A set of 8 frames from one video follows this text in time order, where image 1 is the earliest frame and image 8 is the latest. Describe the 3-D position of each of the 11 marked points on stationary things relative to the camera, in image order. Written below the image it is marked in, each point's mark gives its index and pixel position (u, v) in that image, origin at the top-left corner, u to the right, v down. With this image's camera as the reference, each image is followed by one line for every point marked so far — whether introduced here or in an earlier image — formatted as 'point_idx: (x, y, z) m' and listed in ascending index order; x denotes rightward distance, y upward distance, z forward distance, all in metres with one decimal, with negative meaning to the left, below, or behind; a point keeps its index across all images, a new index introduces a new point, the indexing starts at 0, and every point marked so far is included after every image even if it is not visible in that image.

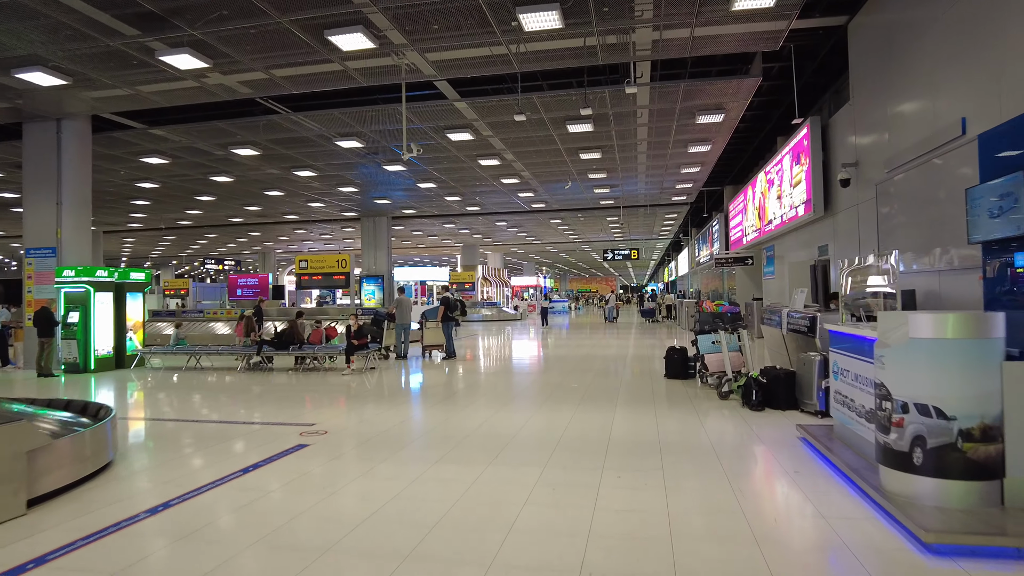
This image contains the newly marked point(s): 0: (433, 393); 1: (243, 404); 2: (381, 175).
0: (-0.9, -1.3, +8.0) m
1: (-3.1, -1.3, +7.4) m
2: (-2.6, +2.3, +13.1) m
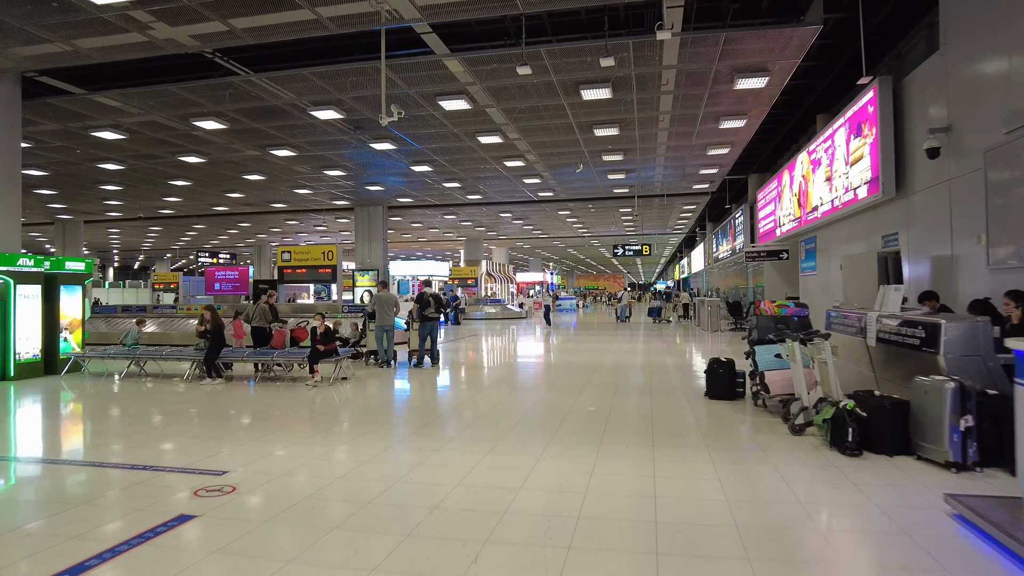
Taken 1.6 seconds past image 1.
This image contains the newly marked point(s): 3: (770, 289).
0: (-0.9, -1.2, +6.7) m
1: (-3.1, -1.2, +6.1) m
2: (-2.6, +2.4, +11.7) m
3: (+5.4, 0.0, +13.7) m
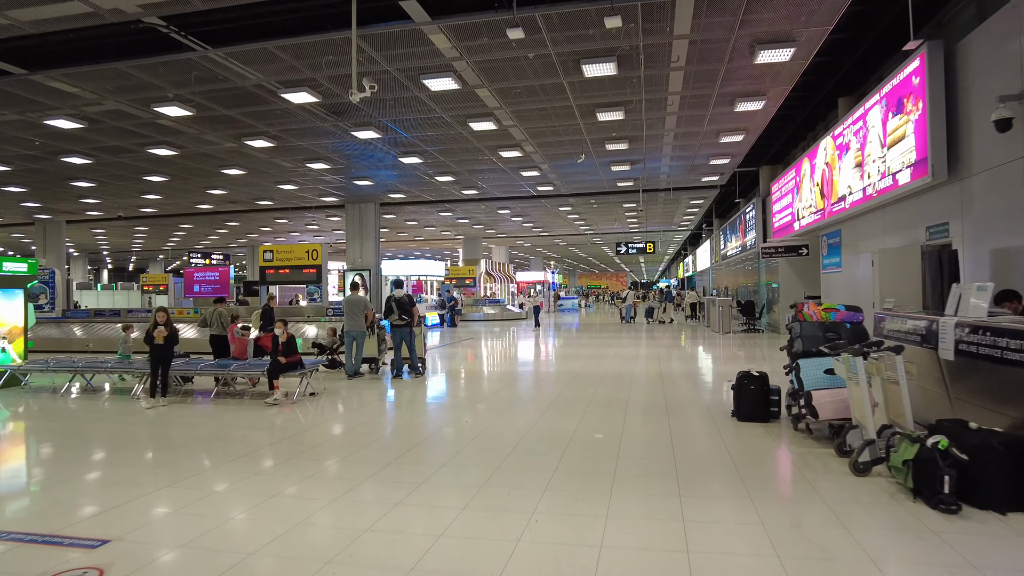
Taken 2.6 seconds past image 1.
0: (-0.9, -1.3, +5.8) m
1: (-3.2, -1.3, +5.2) m
2: (-2.6, +2.4, +10.8) m
3: (+5.4, 0.0, +12.8) m
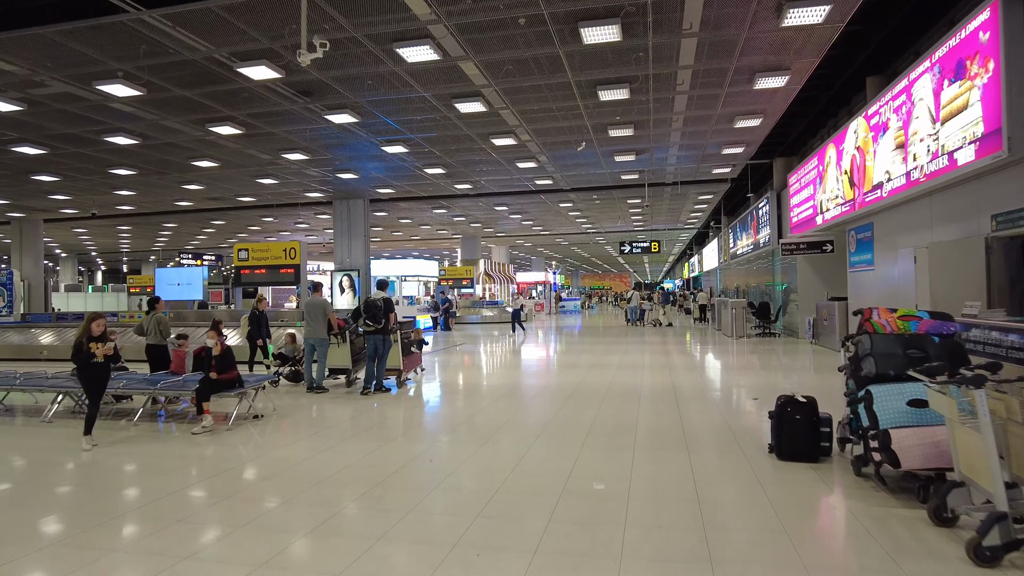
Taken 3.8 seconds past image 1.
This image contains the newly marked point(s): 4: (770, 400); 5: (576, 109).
0: (-1.1, -1.3, +4.8) m
1: (-3.3, -1.3, +4.3) m
2: (-2.7, +2.4, +9.9) m
3: (+5.3, 0.0, +11.8) m
4: (+2.8, -1.2, +7.1) m
5: (+0.9, +2.5, +8.8) m
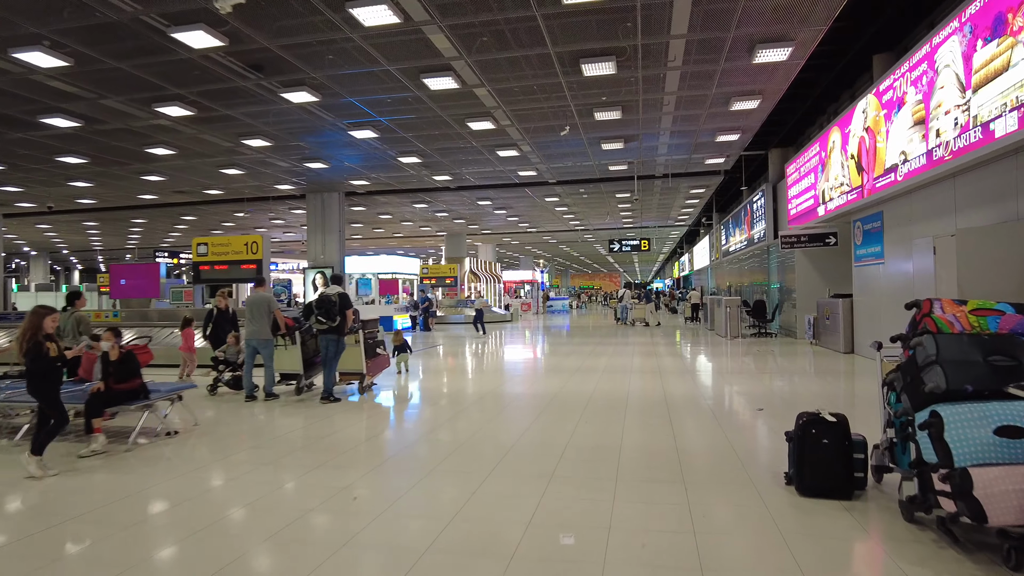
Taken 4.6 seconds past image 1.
0: (-1.3, -1.2, +4.1) m
1: (-3.5, -1.2, +3.4) m
2: (-3.0, +2.4, +9.1) m
3: (+5.0, +0.1, +11.1) m
4: (+2.5, -1.2, +6.3) m
5: (+0.6, +2.5, +8.1) m
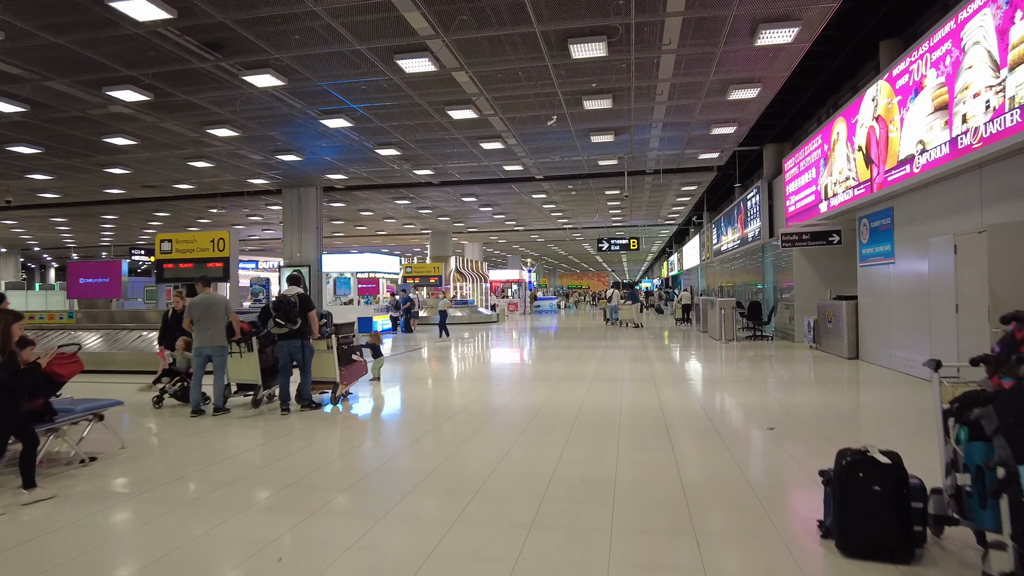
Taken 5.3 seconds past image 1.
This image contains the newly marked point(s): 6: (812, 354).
0: (-1.4, -1.2, +3.4) m
1: (-3.6, -1.2, +2.8) m
2: (-3.3, +2.4, +8.4) m
3: (+4.7, 0.0, +10.6) m
4: (+2.3, -1.2, +5.8) m
5: (+0.4, +2.5, +7.5) m
6: (+4.2, -0.9, +9.1) m
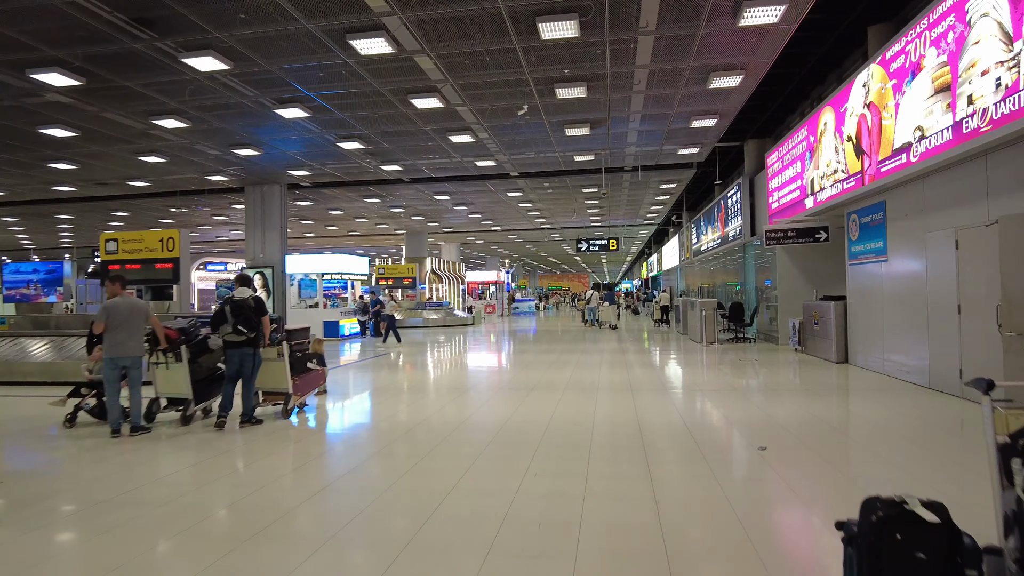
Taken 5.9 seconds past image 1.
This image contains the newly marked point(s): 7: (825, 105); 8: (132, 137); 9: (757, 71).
0: (-1.7, -1.2, +2.8) m
1: (-3.8, -1.2, +2.1) m
2: (-3.6, +2.4, +7.8) m
3: (+4.3, 0.0, +10.2) m
4: (+2.0, -1.2, +5.3) m
5: (0.0, +2.5, +7.0) m
6: (+3.8, -0.9, +8.6) m
7: (+3.5, +2.0, +7.3) m
8: (-5.9, +2.3, +10.0) m
9: (+2.8, +2.5, +7.5) m
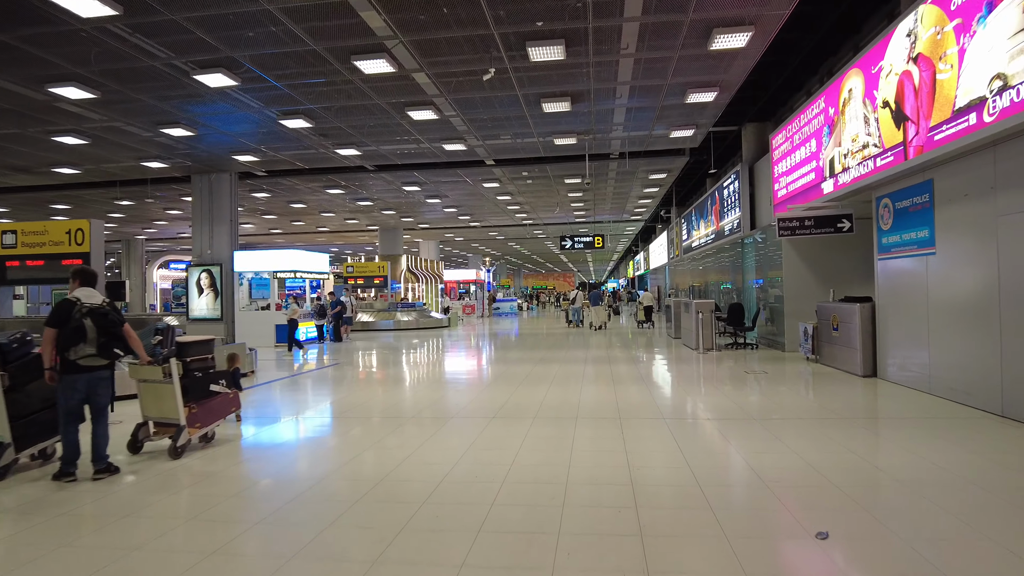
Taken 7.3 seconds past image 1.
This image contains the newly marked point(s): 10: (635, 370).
0: (-1.9, -1.2, +1.5) m
1: (-4.1, -1.3, +0.8) m
2: (-4.0, +2.4, +6.4) m
3: (+3.9, +0.1, +9.0) m
4: (+1.7, -1.2, +4.1) m
5: (-0.3, +2.5, +5.7) m
6: (+3.4, -0.9, +7.4) m
7: (+3.2, +2.0, +6.1) m
8: (-6.3, +2.3, +8.6) m
9: (+2.5, +2.5, +6.3) m
10: (+1.7, -1.1, +8.7) m
